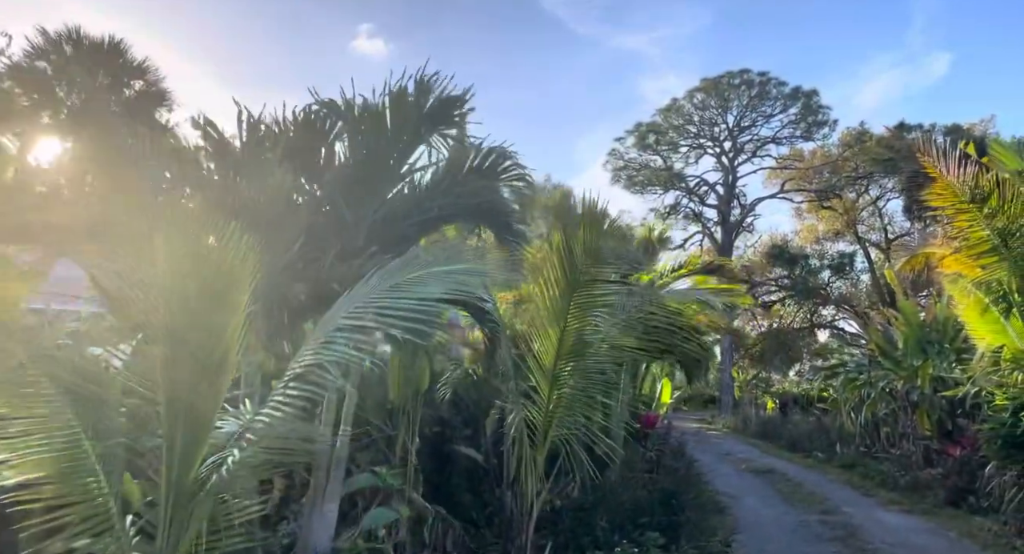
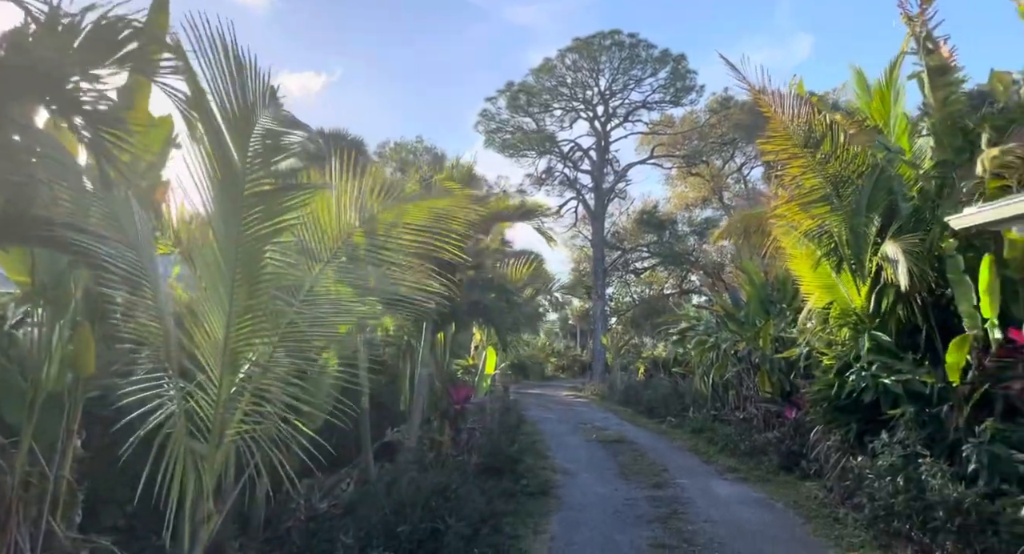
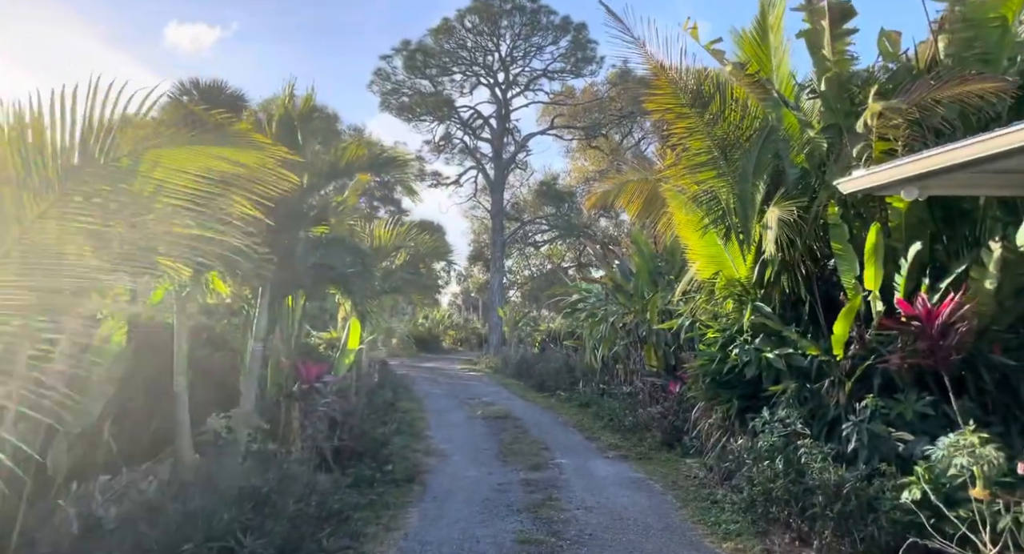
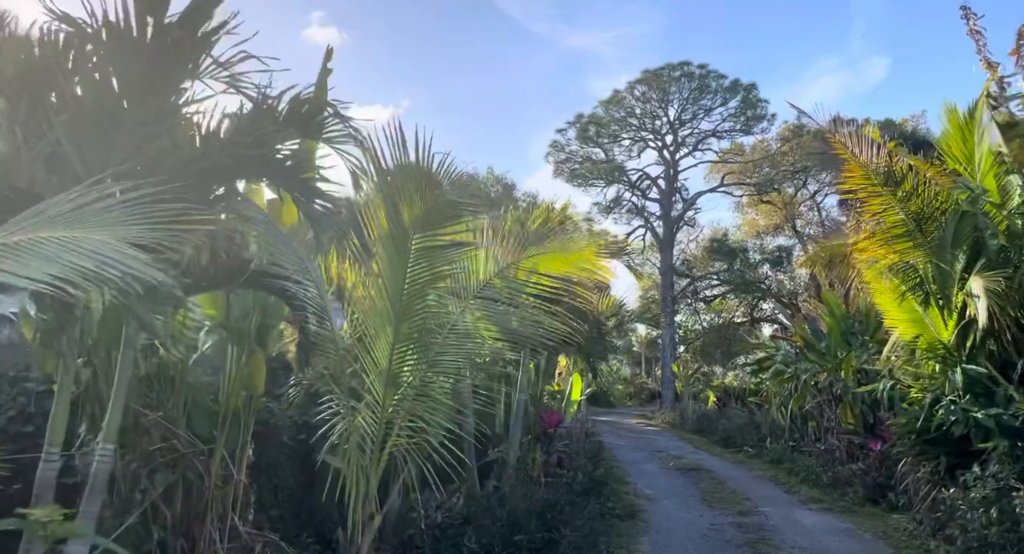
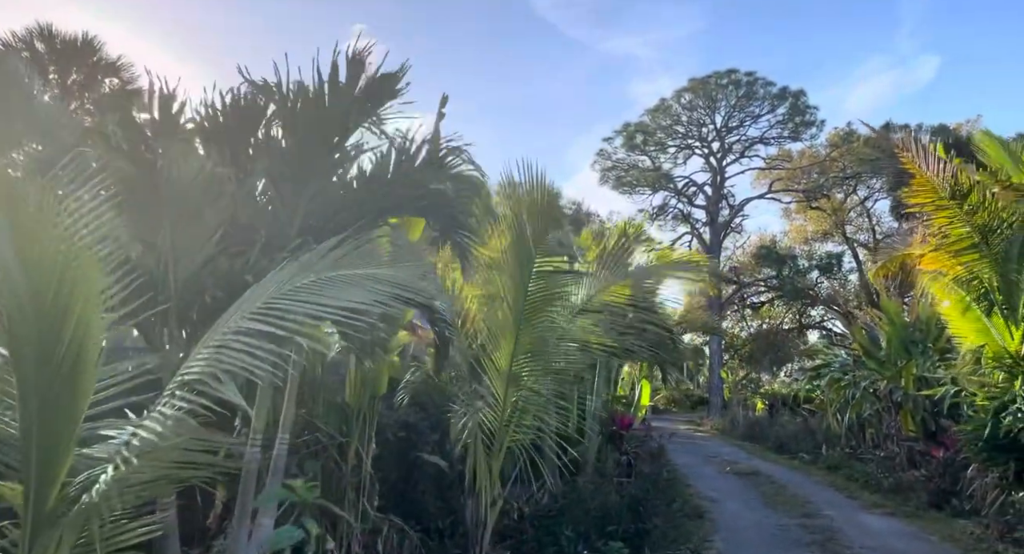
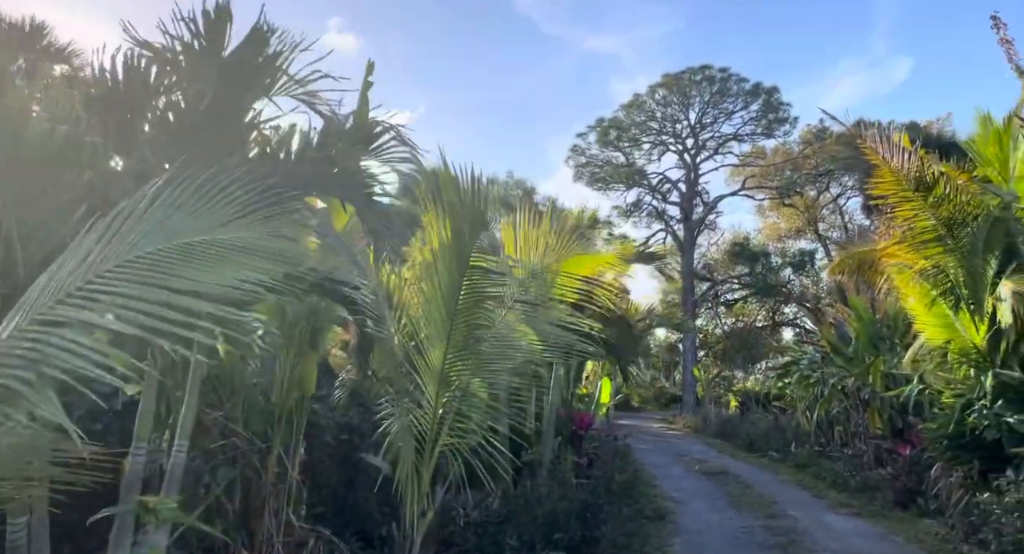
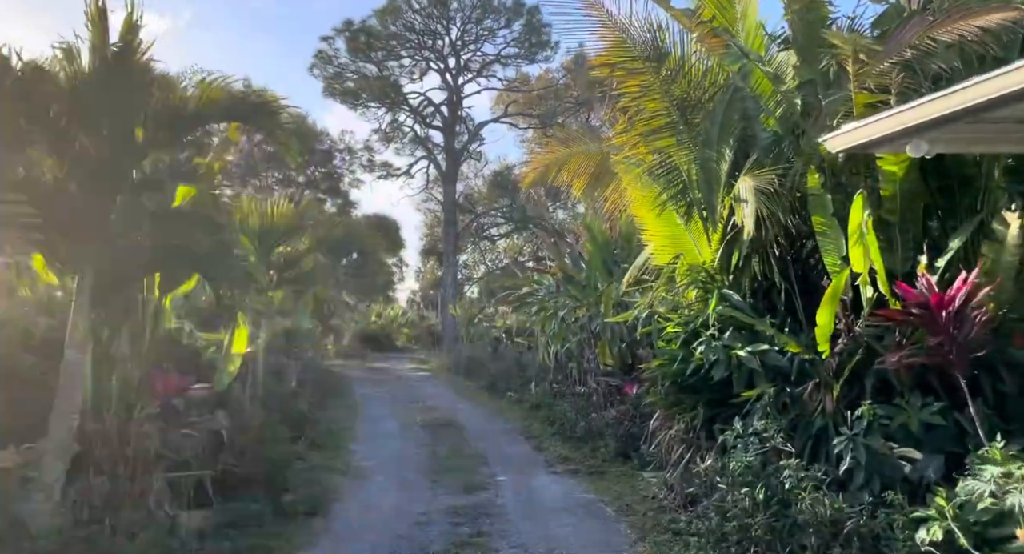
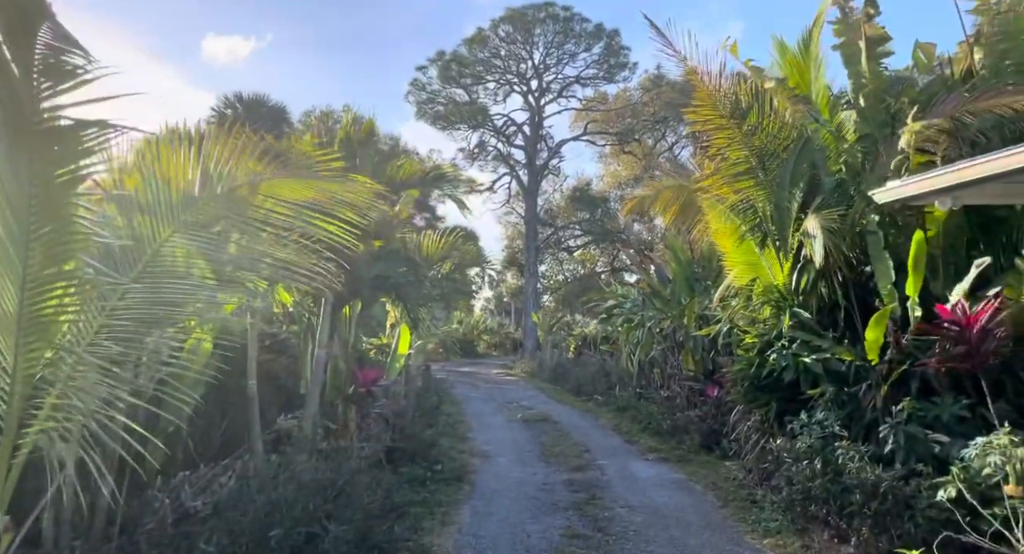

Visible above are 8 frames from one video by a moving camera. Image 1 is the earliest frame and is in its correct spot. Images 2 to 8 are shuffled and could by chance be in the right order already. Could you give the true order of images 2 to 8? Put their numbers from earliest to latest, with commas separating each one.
5, 6, 4, 2, 8, 3, 7
